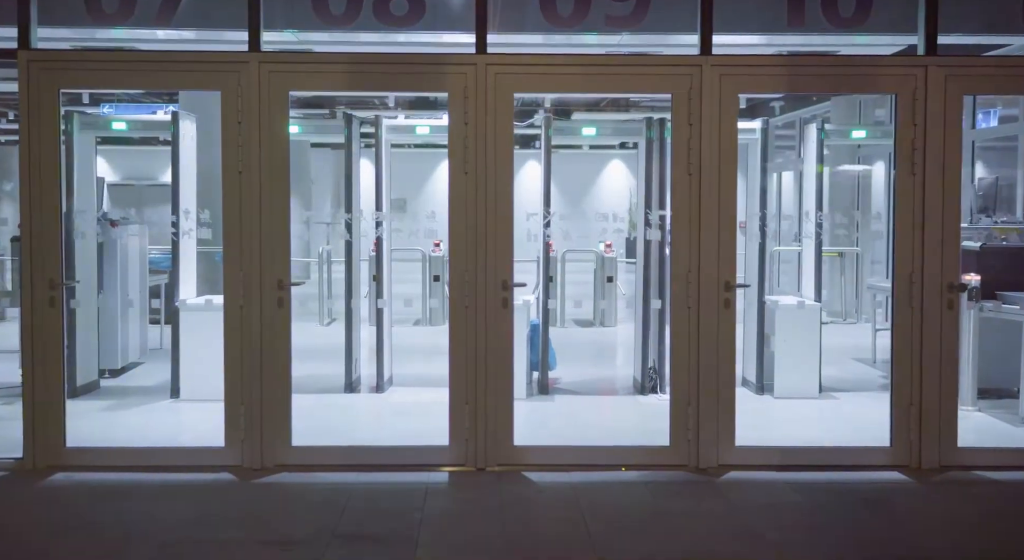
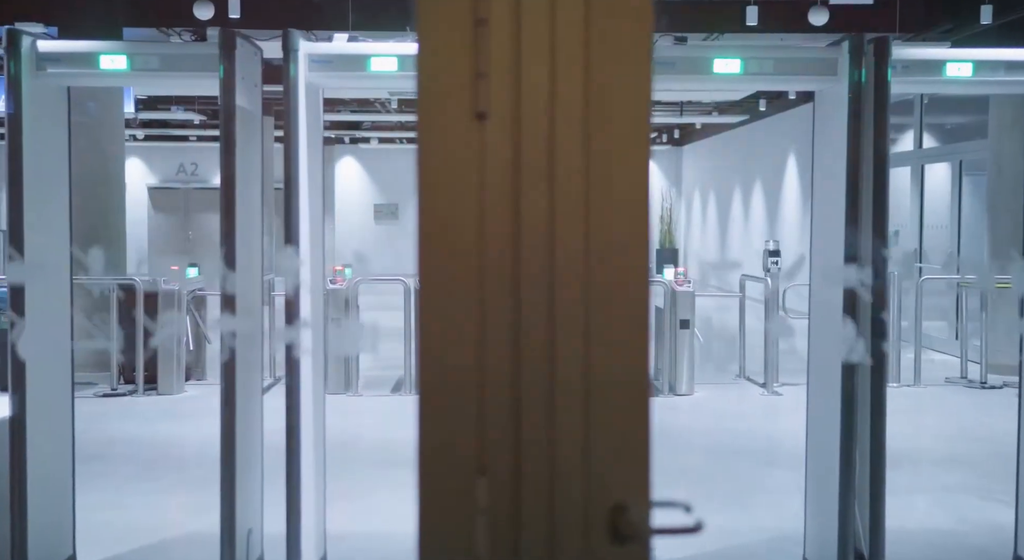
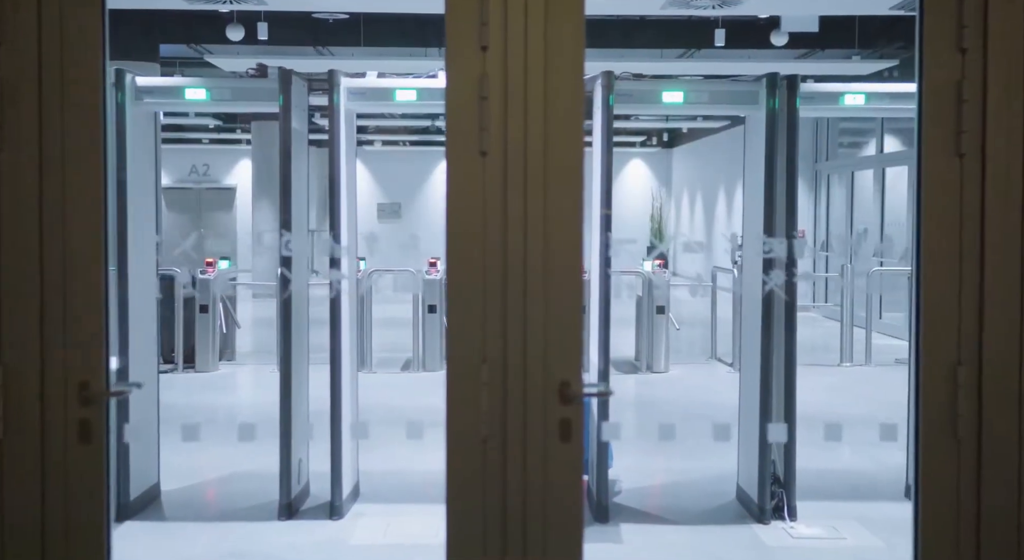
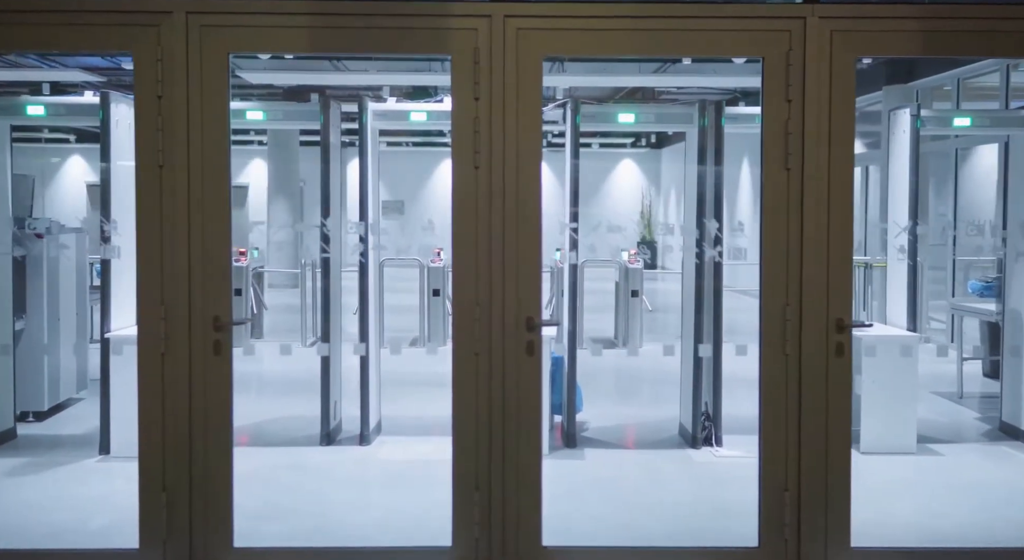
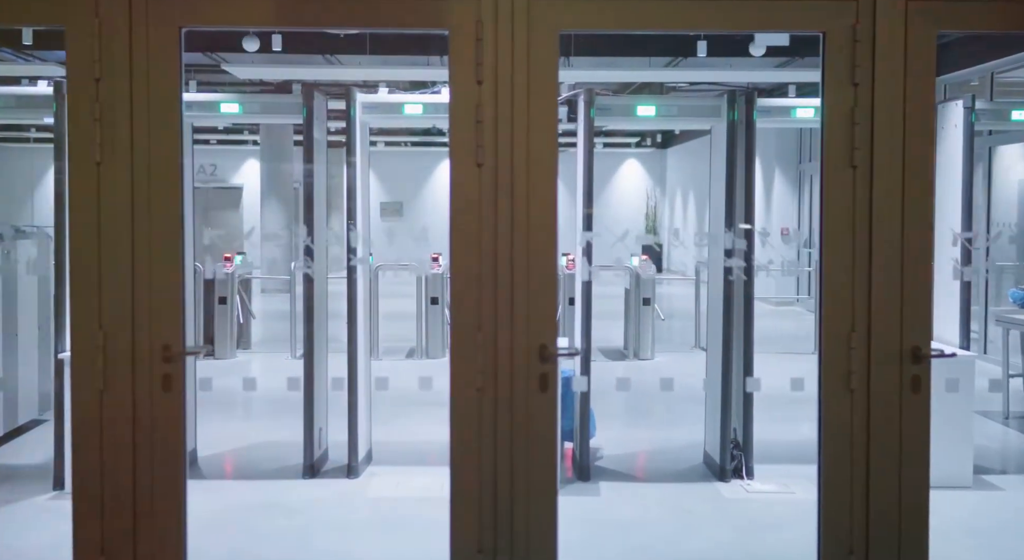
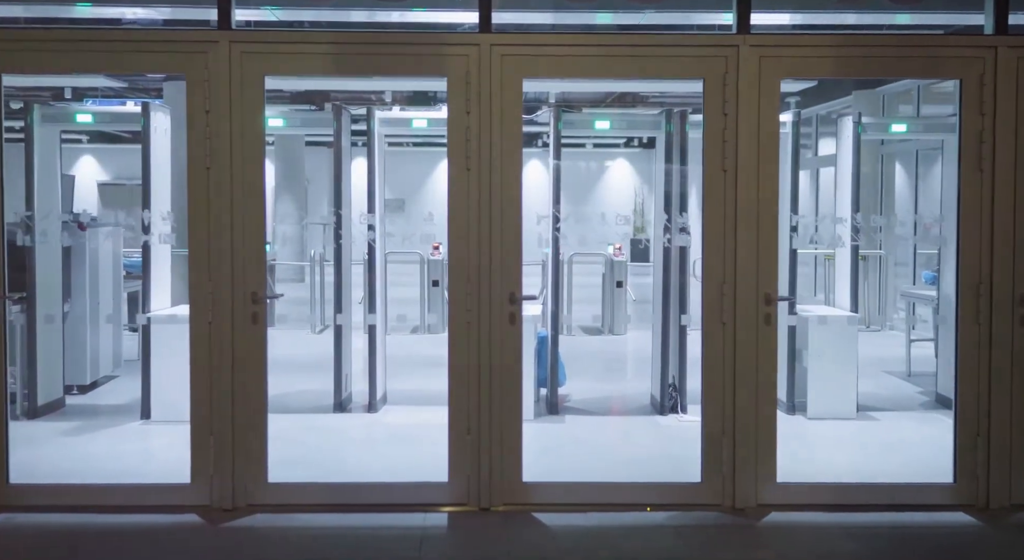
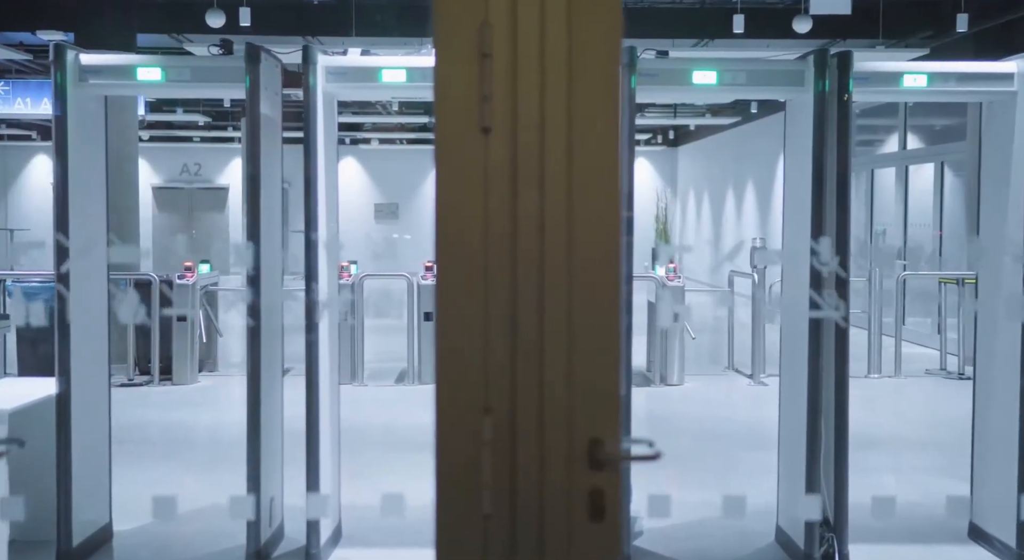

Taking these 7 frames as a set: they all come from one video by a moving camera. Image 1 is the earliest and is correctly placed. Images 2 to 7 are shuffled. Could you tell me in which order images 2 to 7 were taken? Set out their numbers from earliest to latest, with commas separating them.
6, 4, 5, 3, 7, 2
